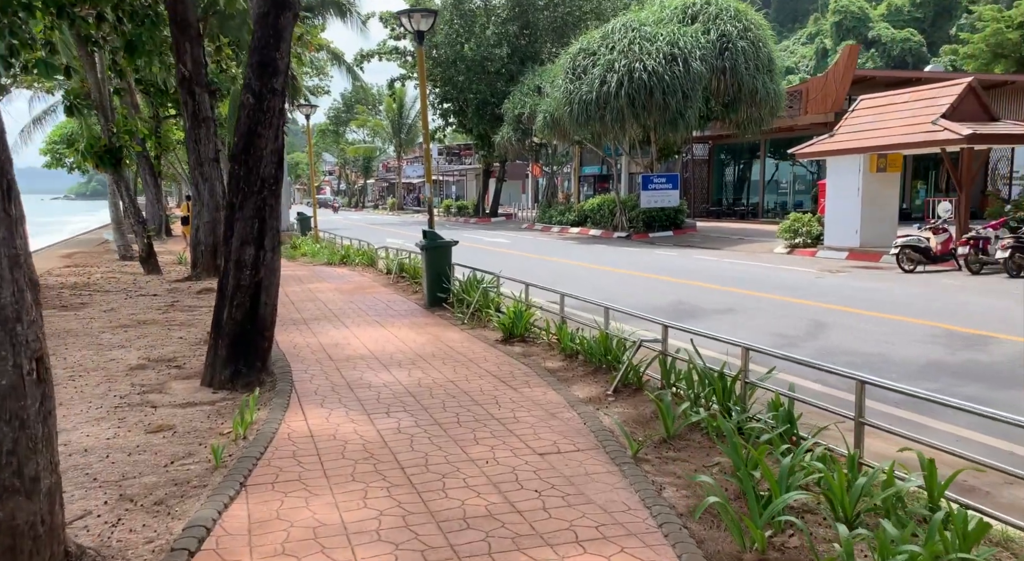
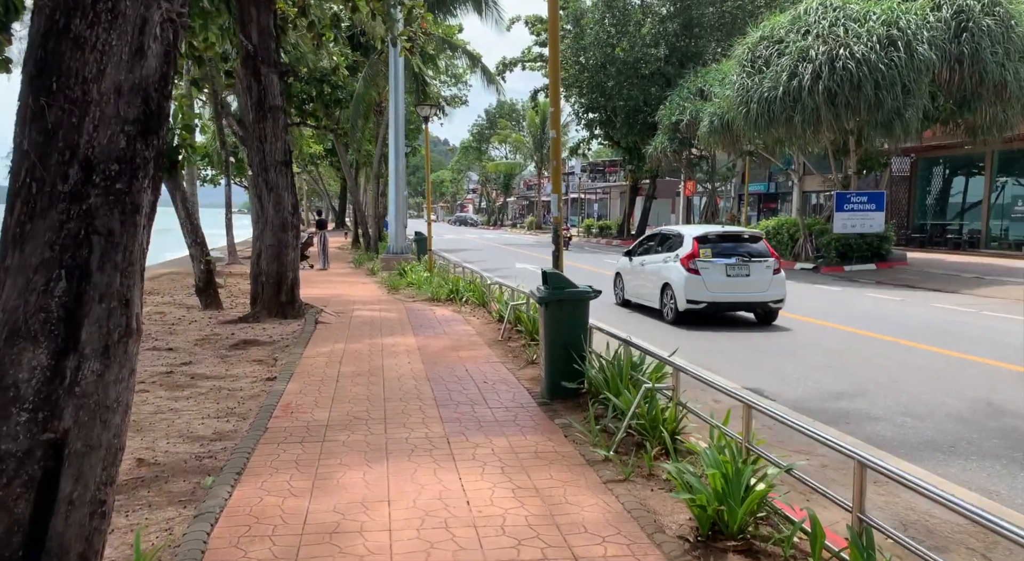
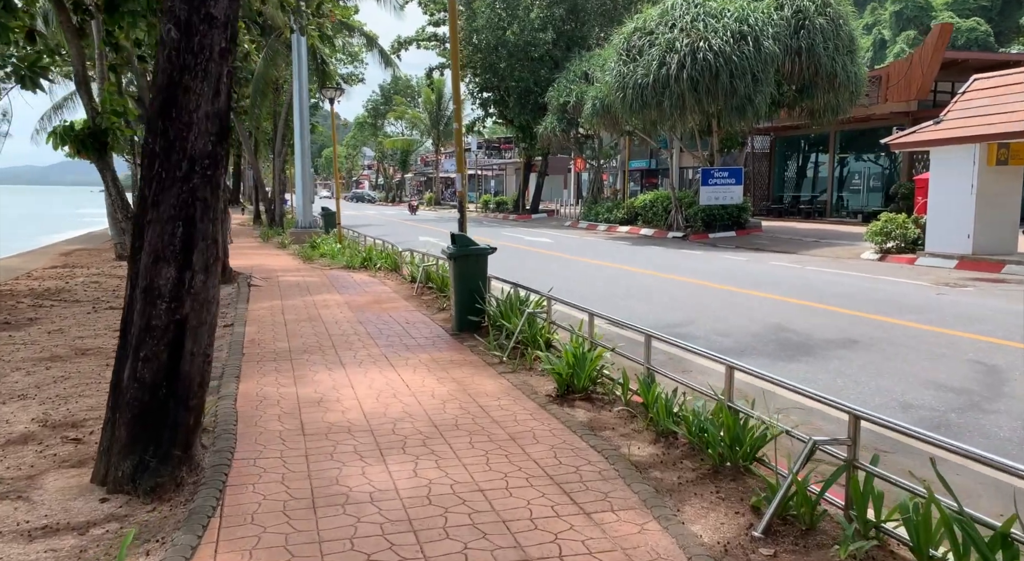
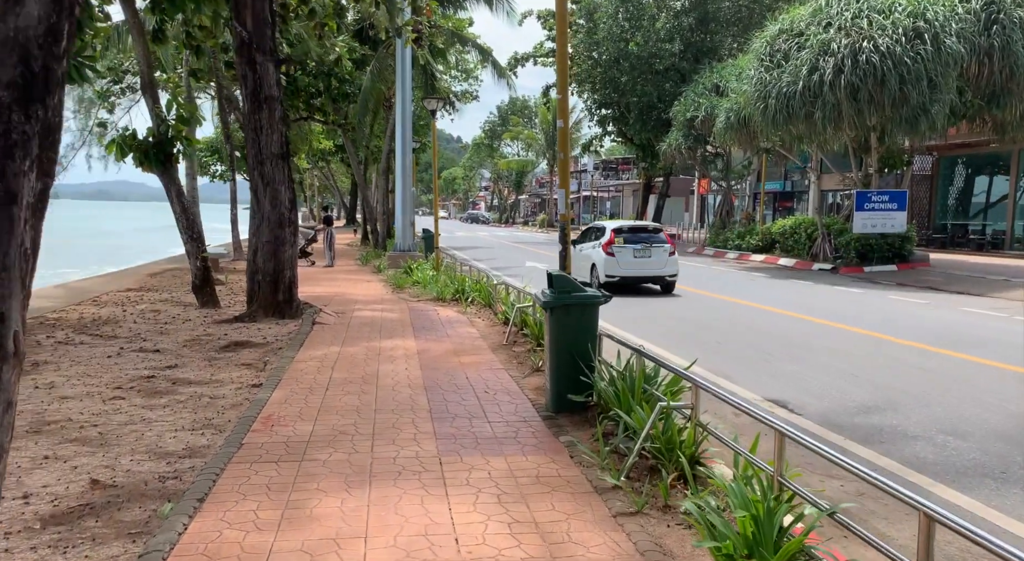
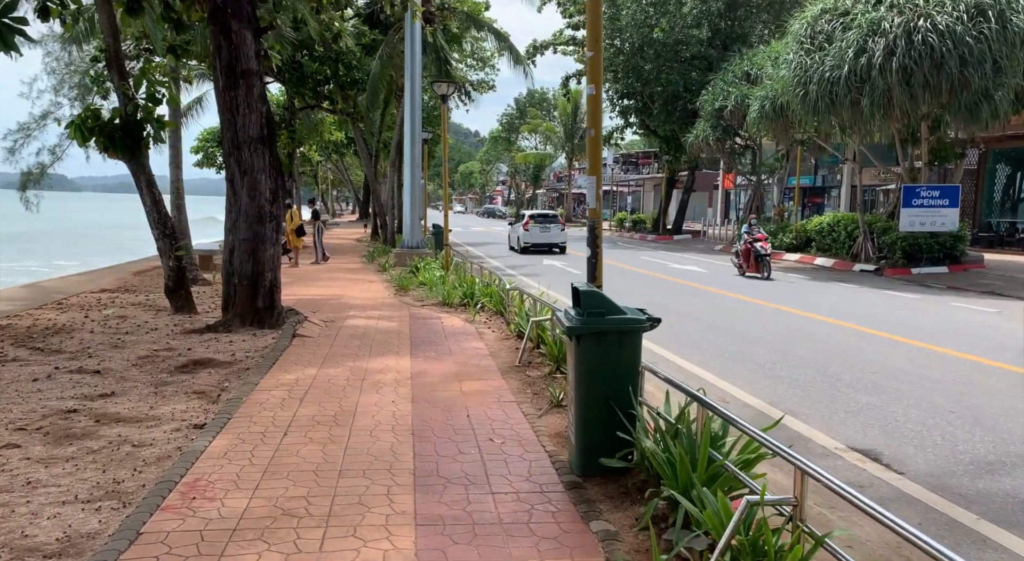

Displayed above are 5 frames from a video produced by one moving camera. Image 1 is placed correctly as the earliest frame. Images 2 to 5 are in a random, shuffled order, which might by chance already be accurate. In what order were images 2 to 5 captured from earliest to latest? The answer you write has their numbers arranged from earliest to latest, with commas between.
3, 2, 4, 5
